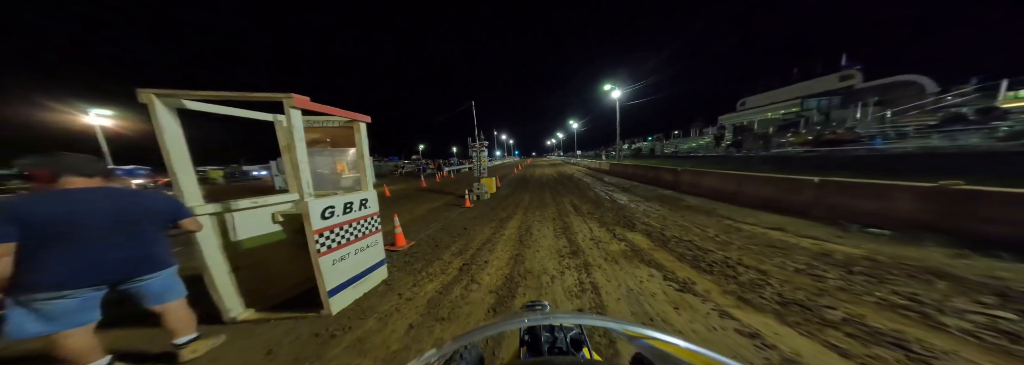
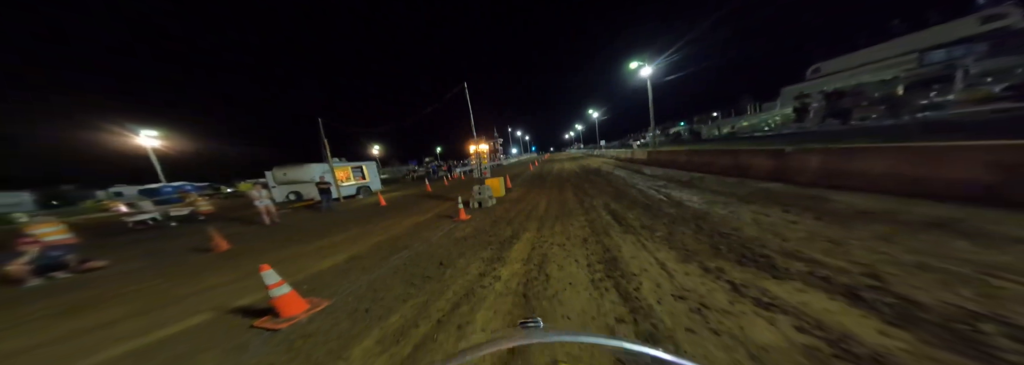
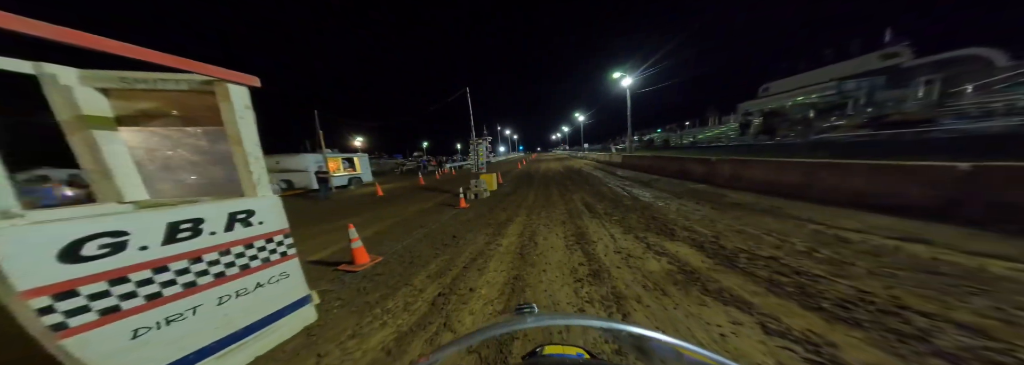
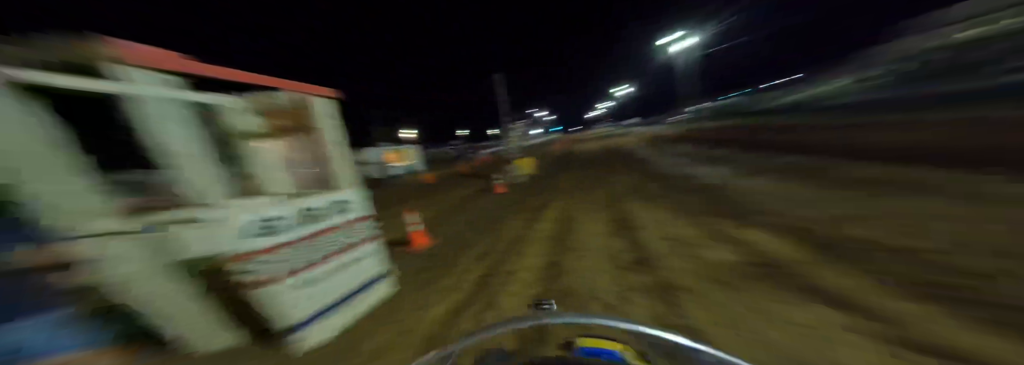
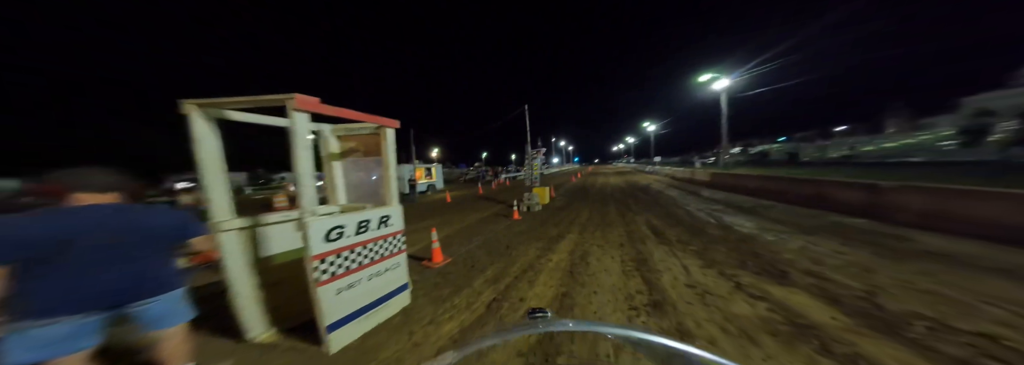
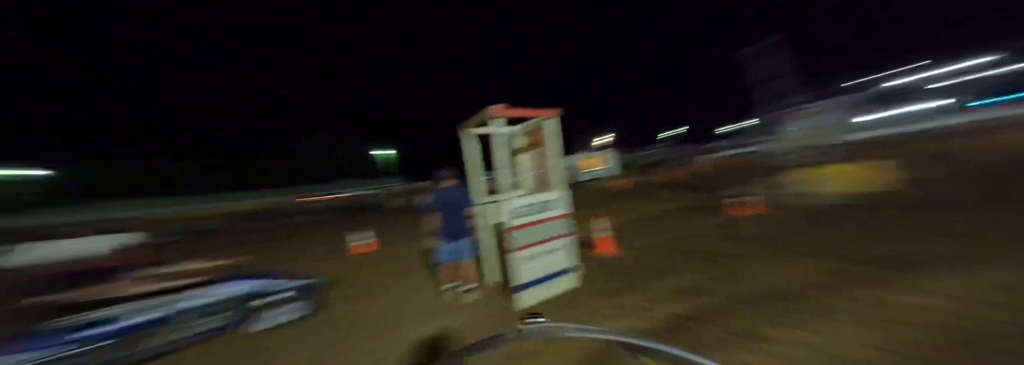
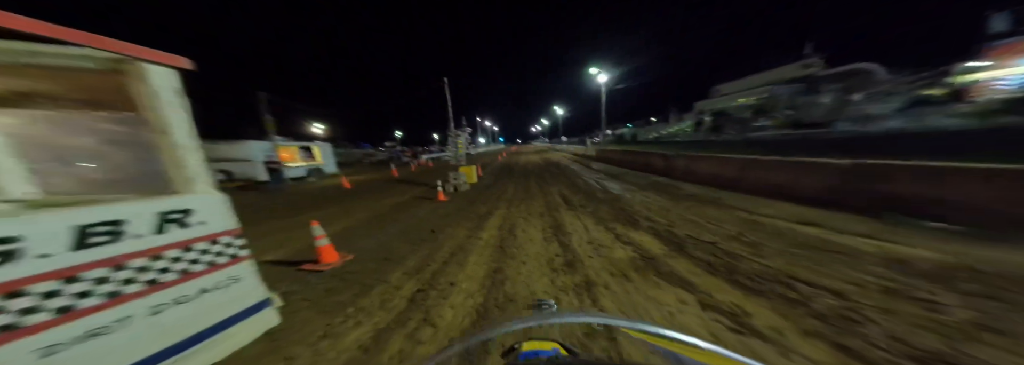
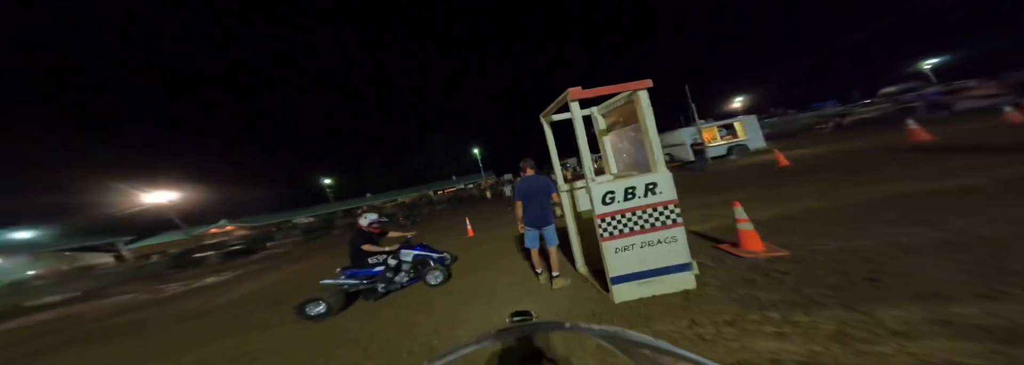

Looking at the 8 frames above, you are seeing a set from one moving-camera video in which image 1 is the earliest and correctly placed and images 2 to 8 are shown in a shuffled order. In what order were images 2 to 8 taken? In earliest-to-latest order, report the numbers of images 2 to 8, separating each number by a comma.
5, 6, 8, 4, 7, 3, 2
